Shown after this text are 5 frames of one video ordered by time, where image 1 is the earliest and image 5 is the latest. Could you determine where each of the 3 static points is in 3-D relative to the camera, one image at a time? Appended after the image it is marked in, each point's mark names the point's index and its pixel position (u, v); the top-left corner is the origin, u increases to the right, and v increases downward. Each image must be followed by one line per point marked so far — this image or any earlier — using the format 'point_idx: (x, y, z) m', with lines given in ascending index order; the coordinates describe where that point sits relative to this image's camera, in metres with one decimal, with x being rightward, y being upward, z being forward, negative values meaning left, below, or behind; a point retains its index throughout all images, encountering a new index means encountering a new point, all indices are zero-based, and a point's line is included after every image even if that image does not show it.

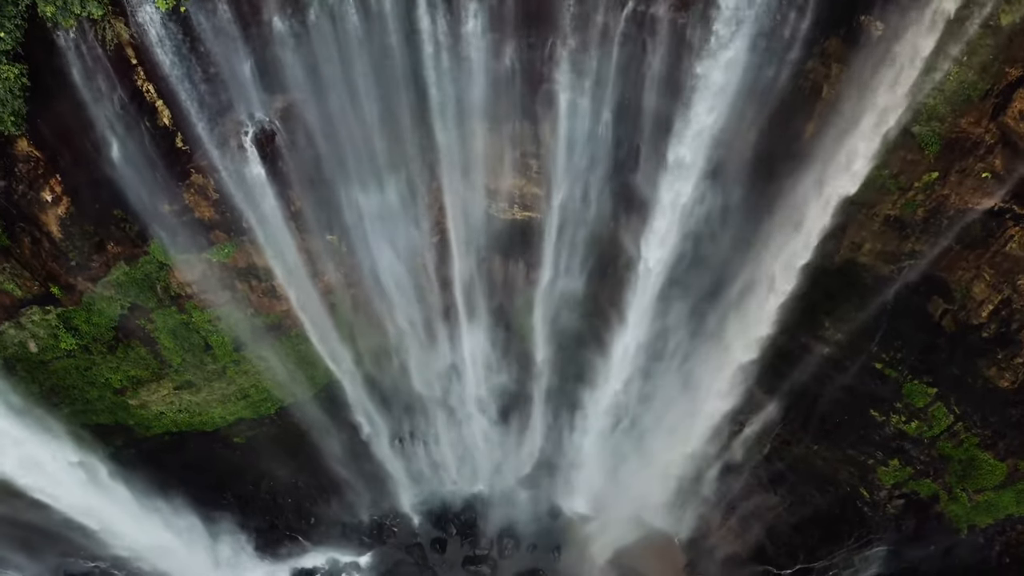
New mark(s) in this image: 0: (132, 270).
0: (-7.0, +0.3, +11.5) m
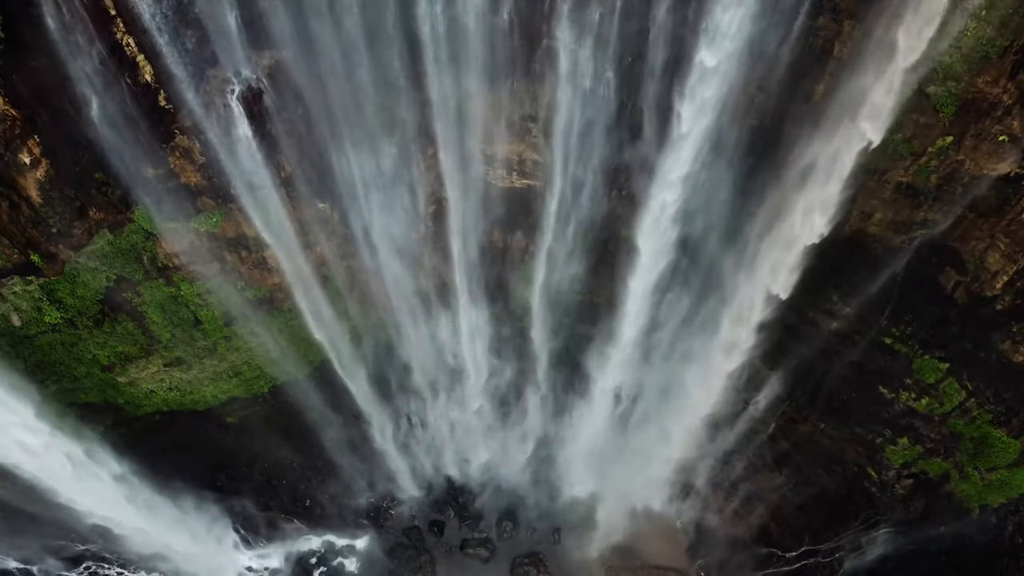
0: (-7.0, +0.8, +11.1) m
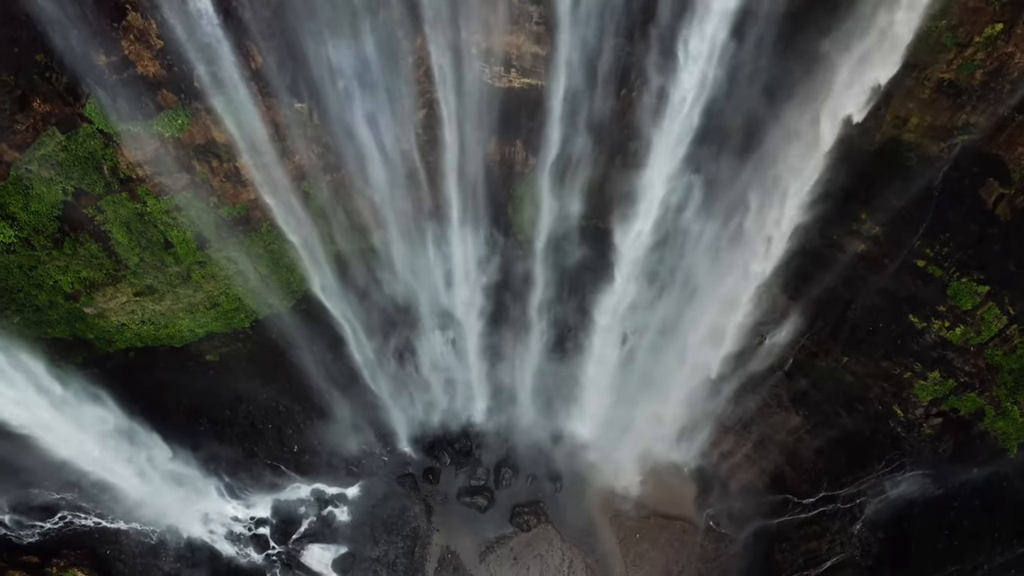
0: (-7.0, +2.3, +10.0) m
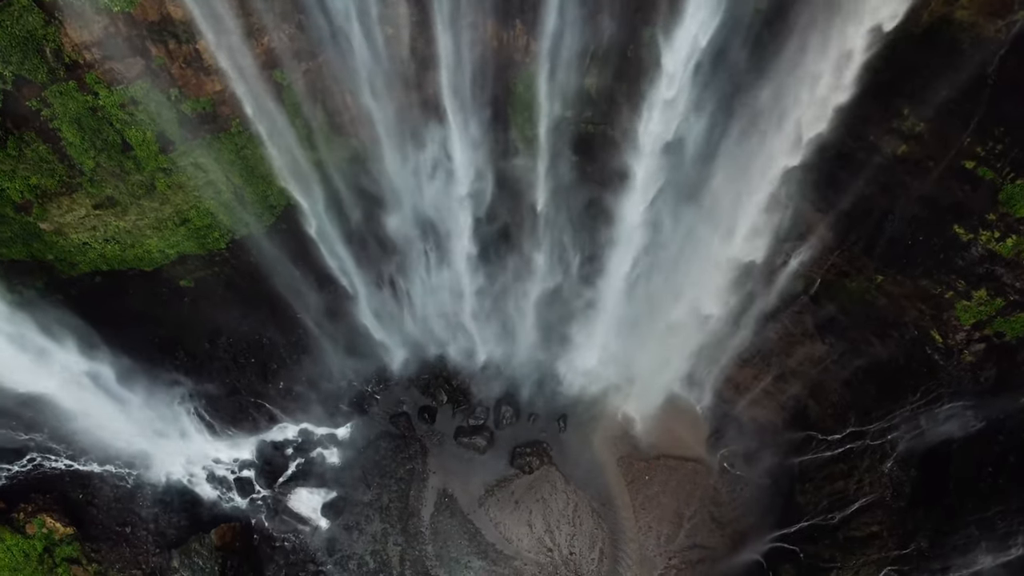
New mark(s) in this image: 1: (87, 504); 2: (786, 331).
0: (-7.1, +3.7, +8.8) m
1: (-8.6, -4.3, +12.7) m
2: (+5.7, -1.0, +13.1) m
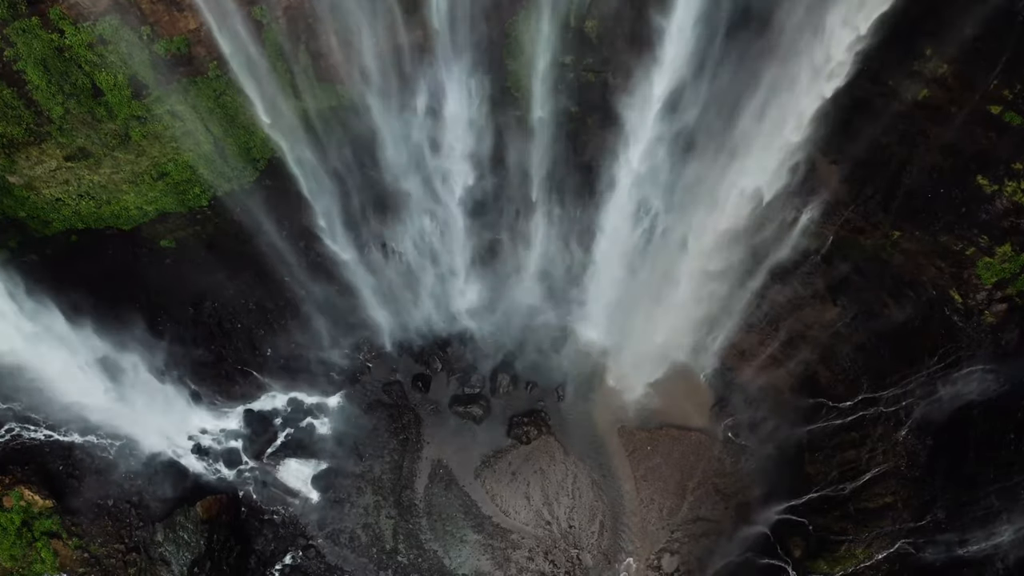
0: (-7.1, +4.4, +8.1) m
1: (-8.7, -3.6, +12.2) m
2: (+5.7, -0.2, +12.5) m
